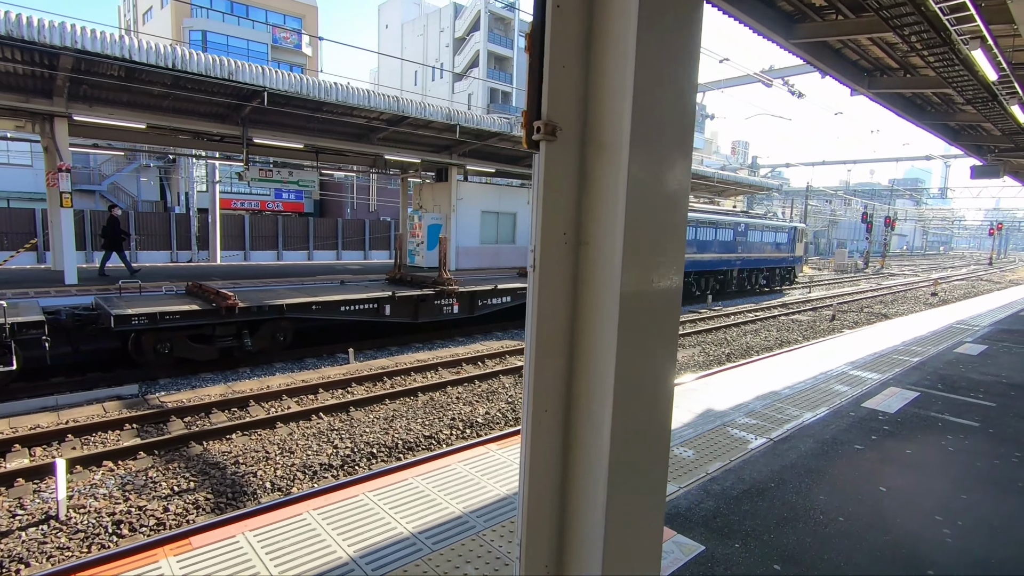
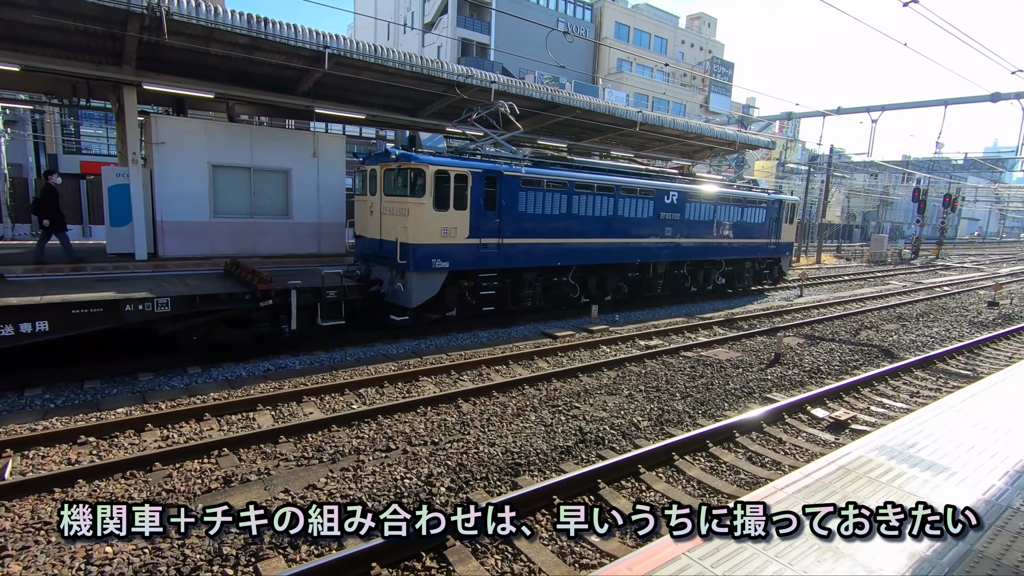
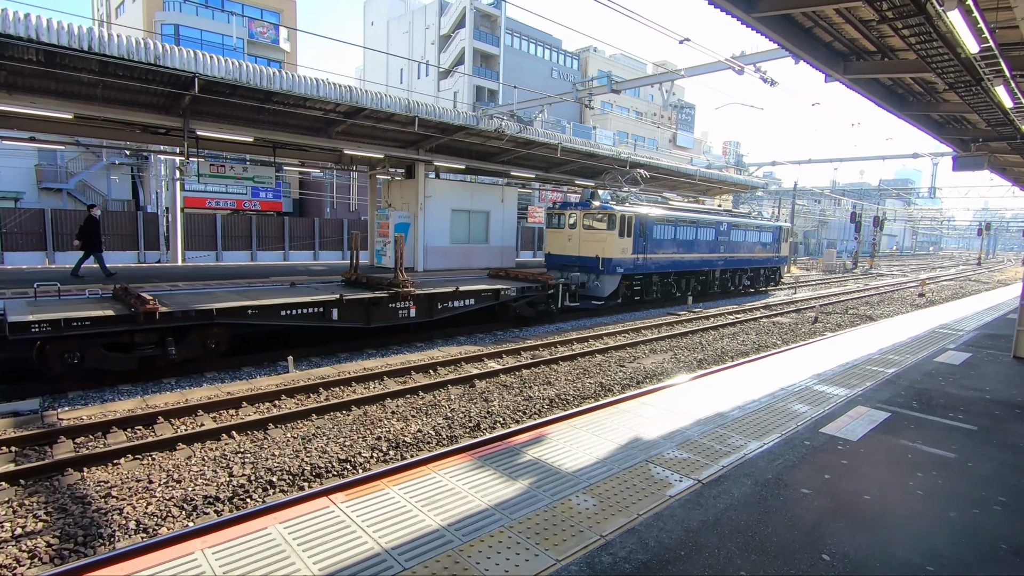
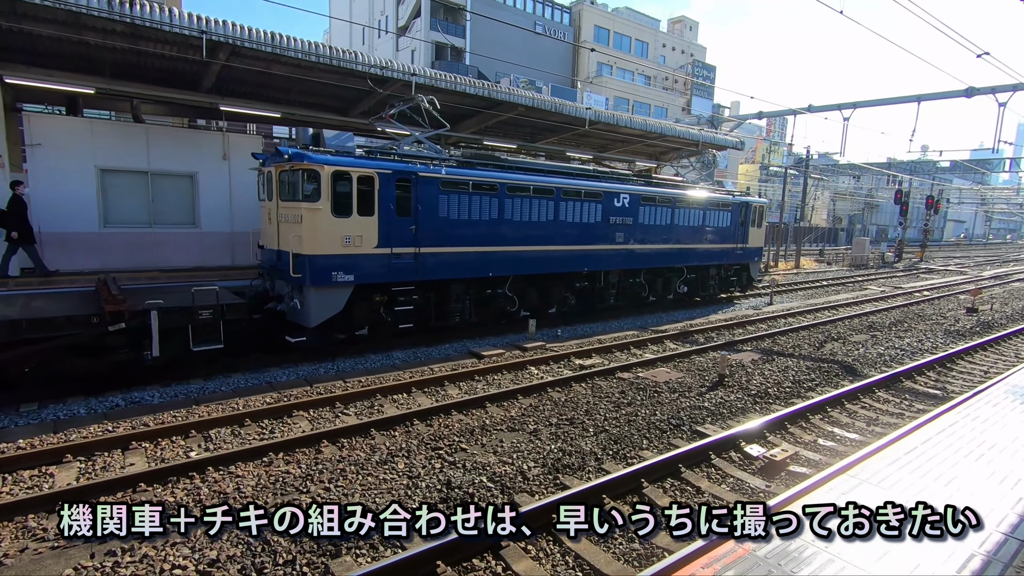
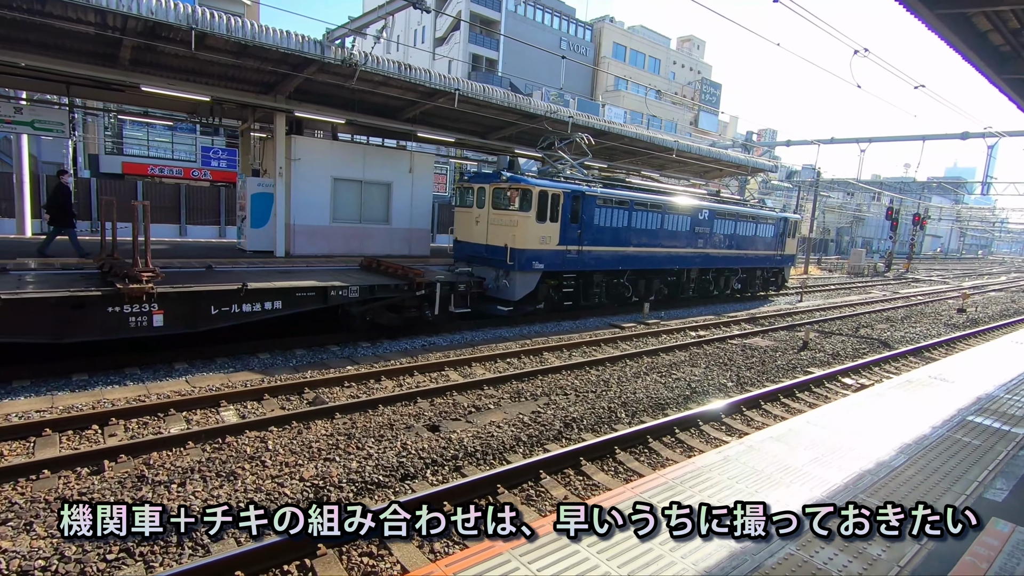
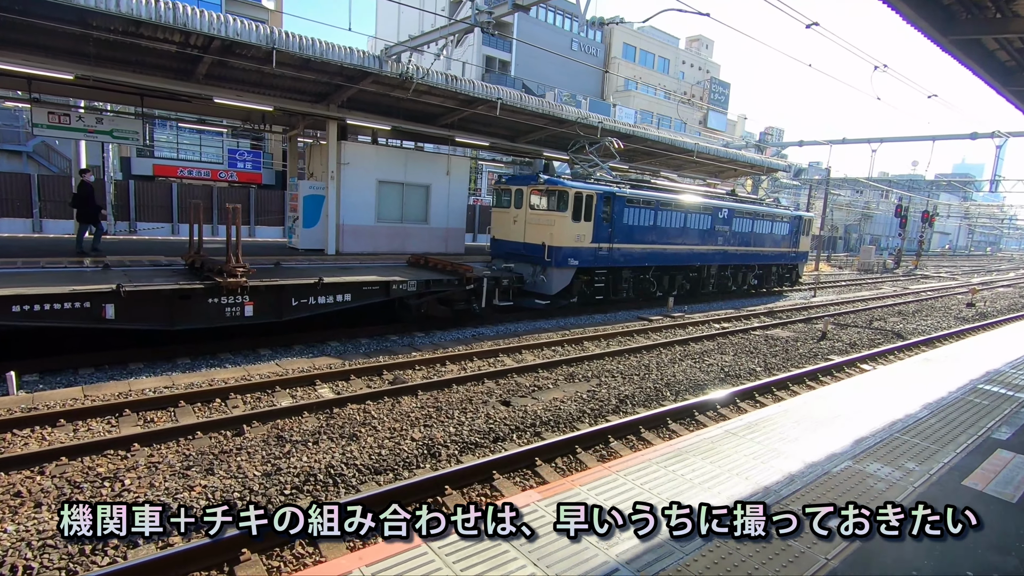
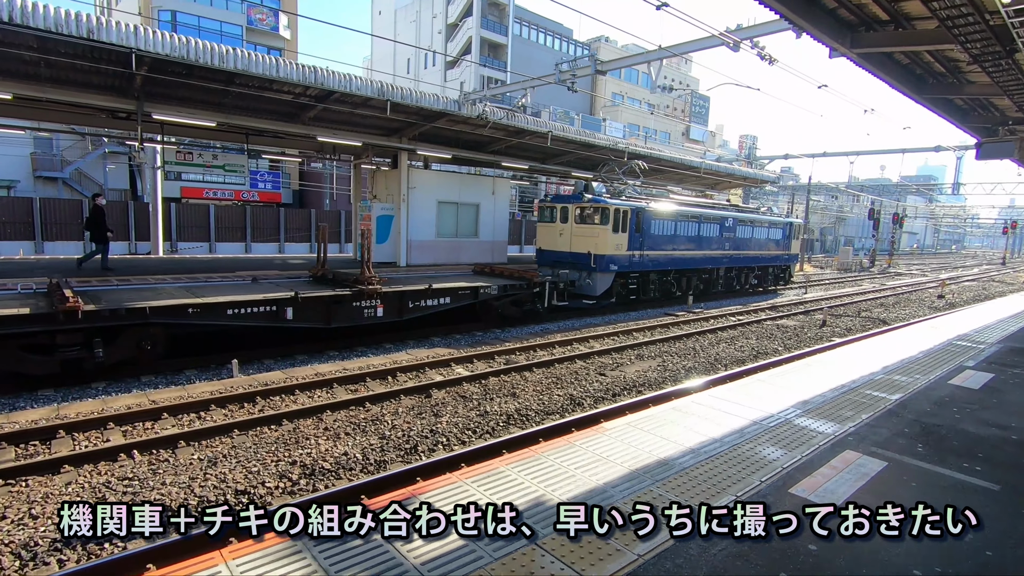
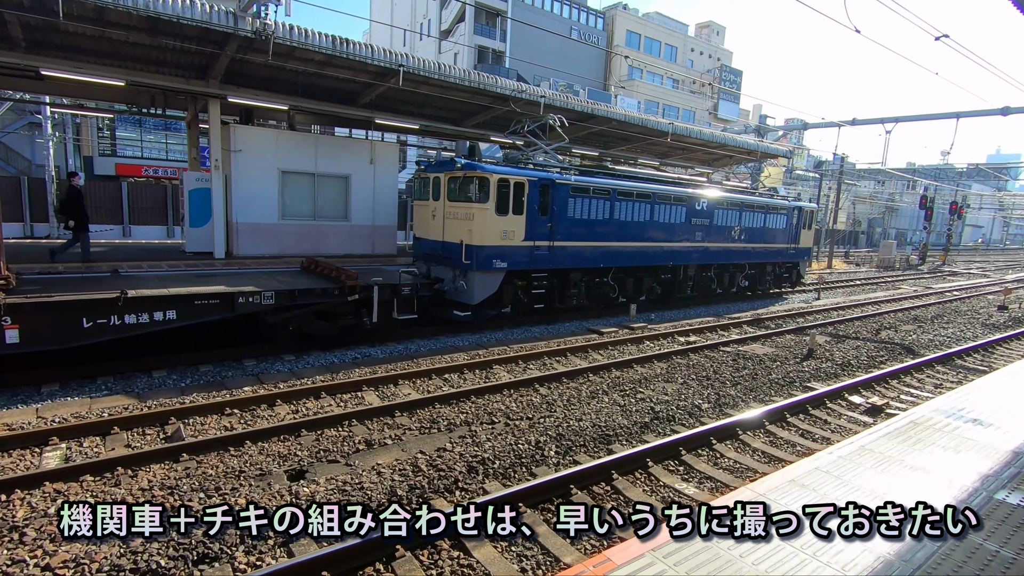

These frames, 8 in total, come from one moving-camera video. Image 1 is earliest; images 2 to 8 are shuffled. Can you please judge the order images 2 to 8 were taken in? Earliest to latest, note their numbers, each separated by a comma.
3, 7, 6, 5, 8, 2, 4
